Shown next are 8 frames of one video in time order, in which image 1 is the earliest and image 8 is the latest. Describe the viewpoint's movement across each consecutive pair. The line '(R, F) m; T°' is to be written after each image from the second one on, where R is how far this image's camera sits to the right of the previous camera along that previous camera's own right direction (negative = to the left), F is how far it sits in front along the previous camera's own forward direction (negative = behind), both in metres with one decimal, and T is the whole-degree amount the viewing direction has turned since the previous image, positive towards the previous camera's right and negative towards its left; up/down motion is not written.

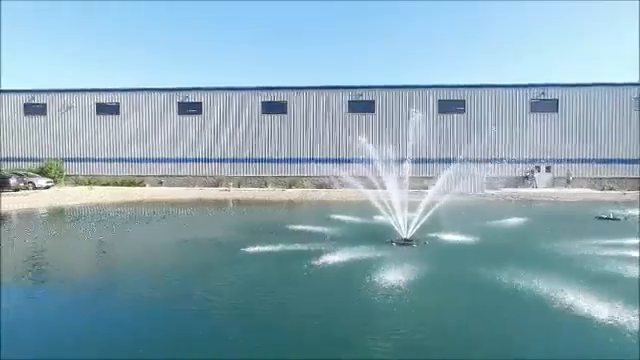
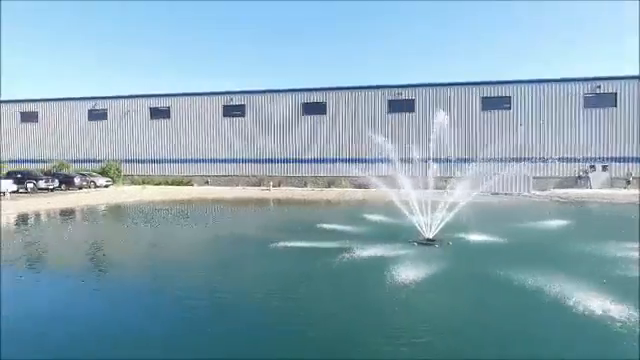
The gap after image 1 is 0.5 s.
(+0.8, -0.2) m; -8°
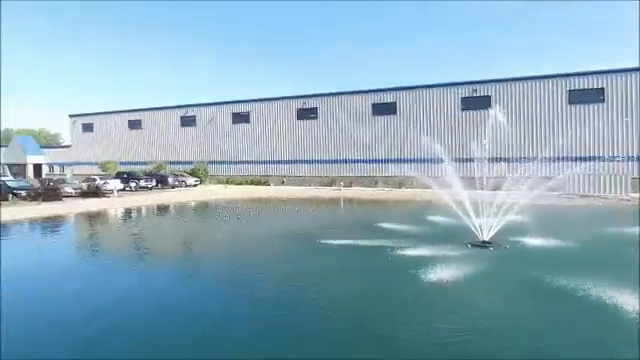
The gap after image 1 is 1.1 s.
(+2.0, 0.0) m; -15°
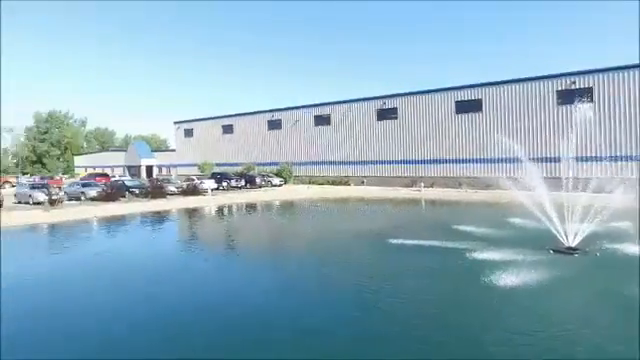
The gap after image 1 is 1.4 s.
(+1.1, -0.2) m; -13°
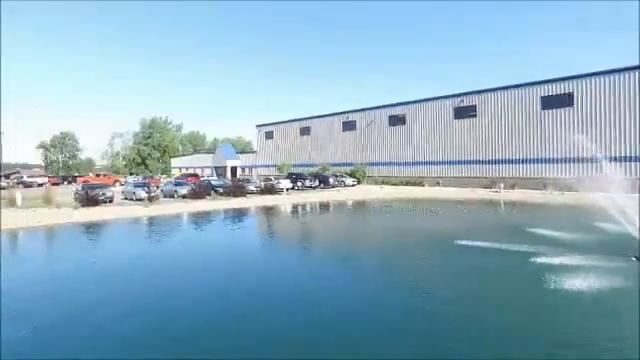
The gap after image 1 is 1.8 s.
(+0.6, -0.1) m; -11°
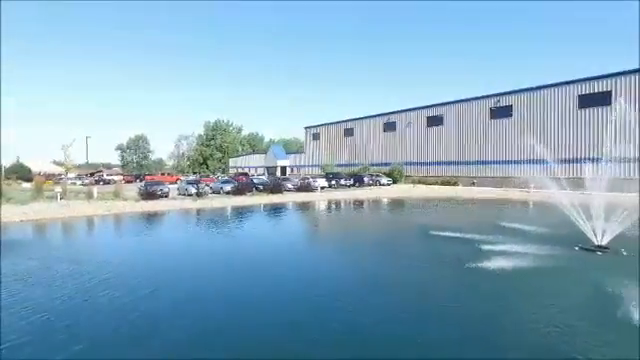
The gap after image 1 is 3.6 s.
(+1.0, -1.3) m; -8°
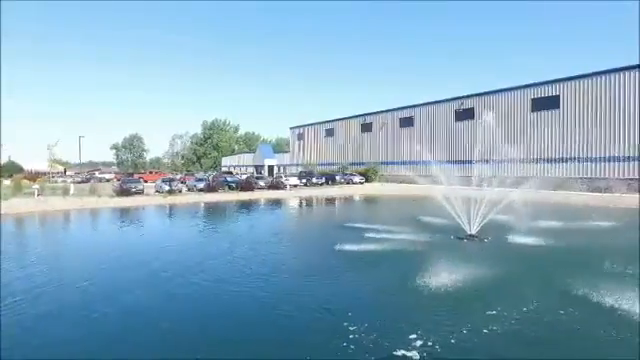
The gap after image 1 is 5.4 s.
(+1.3, -1.0) m; -1°
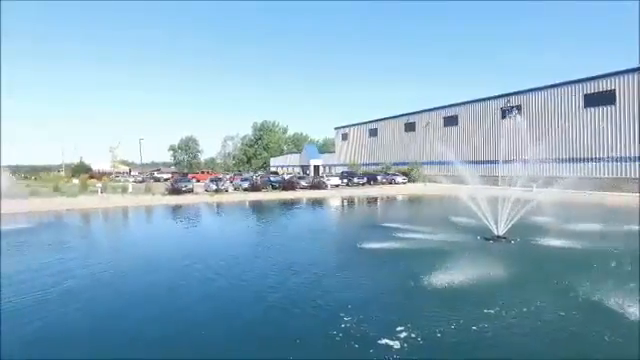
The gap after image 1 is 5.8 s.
(+0.4, -0.4) m; -6°
